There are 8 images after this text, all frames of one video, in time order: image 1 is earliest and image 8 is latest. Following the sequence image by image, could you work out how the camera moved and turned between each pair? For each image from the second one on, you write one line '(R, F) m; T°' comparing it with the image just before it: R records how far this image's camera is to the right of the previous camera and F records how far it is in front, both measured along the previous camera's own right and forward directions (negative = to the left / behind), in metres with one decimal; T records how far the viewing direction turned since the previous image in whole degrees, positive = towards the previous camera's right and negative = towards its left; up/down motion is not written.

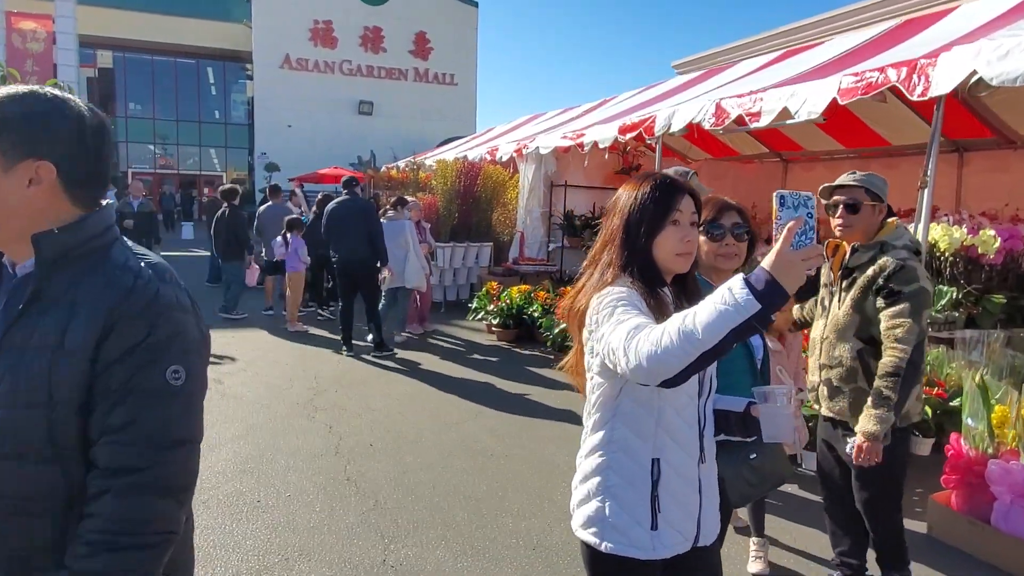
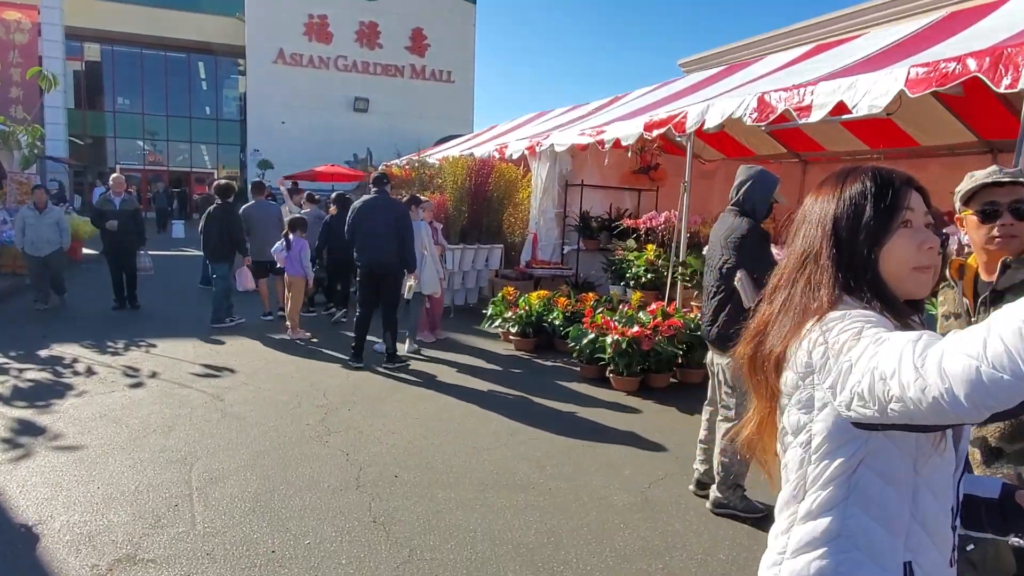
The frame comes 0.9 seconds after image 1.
(-0.3, +0.5) m; +1°
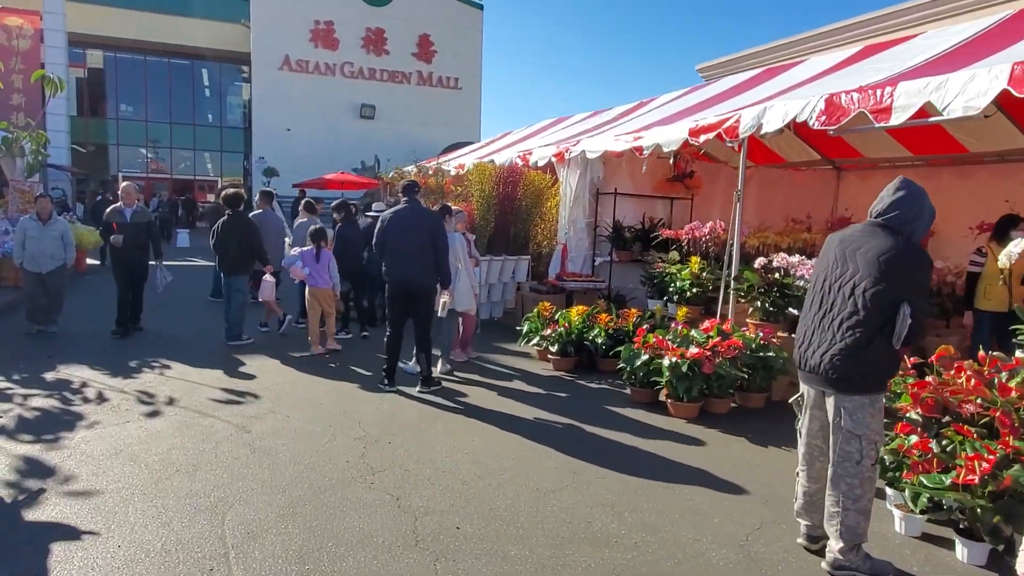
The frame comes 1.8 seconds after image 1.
(-0.4, +0.5) m; 0°
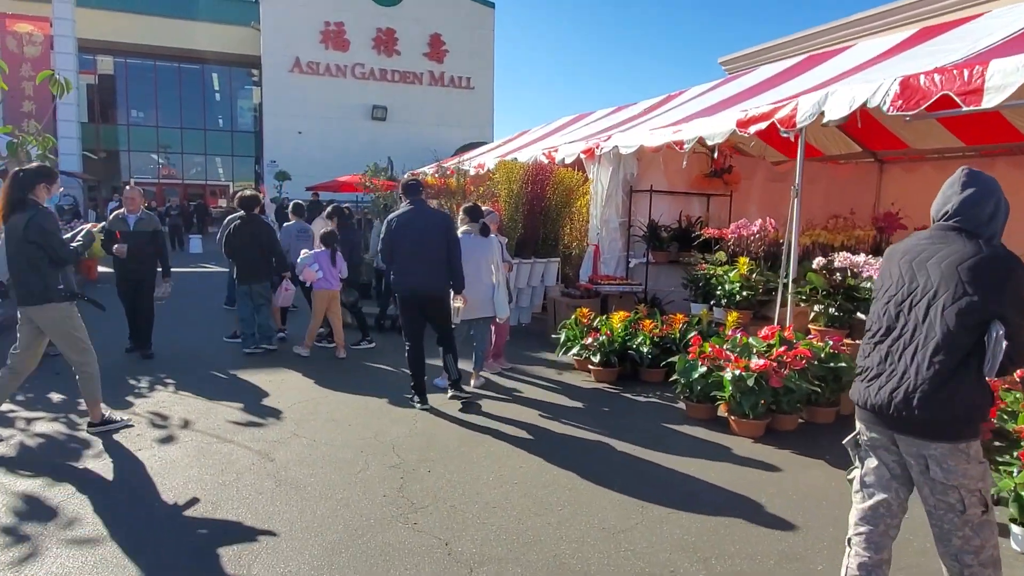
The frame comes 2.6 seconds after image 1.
(-0.2, +0.5) m; -1°
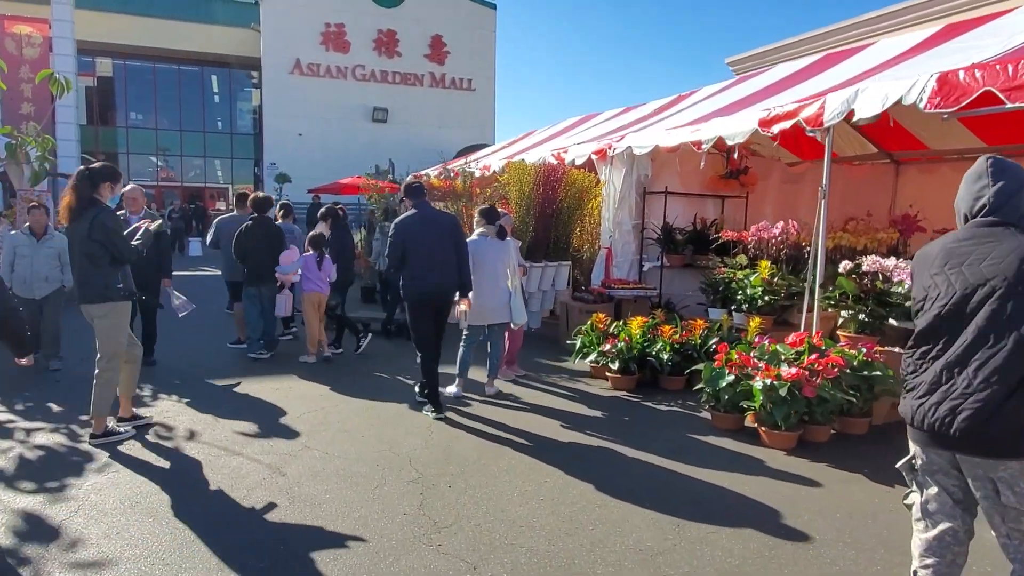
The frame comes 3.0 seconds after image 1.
(-0.2, +0.2) m; 0°
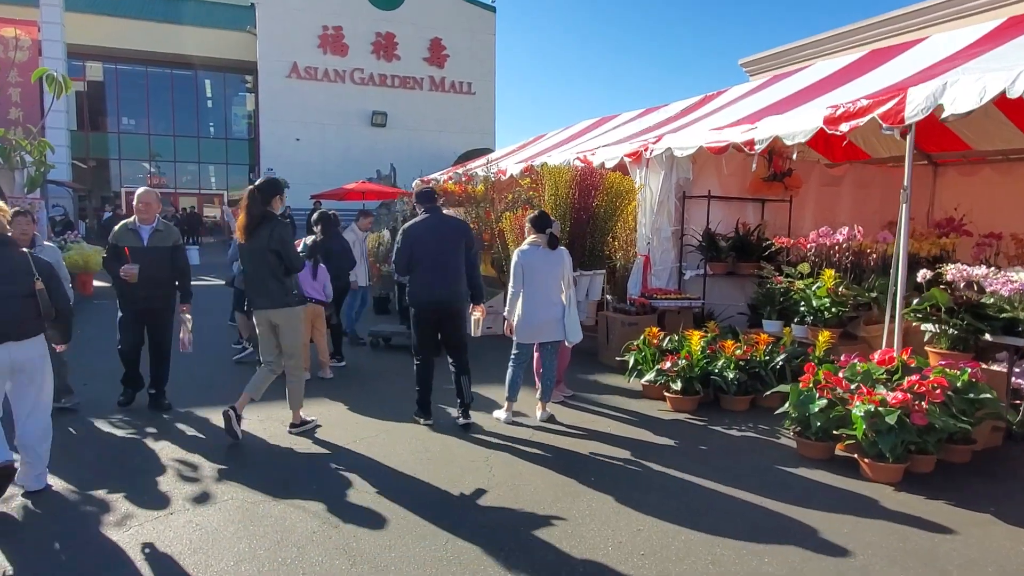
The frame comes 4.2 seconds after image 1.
(-0.5, +0.5) m; +1°
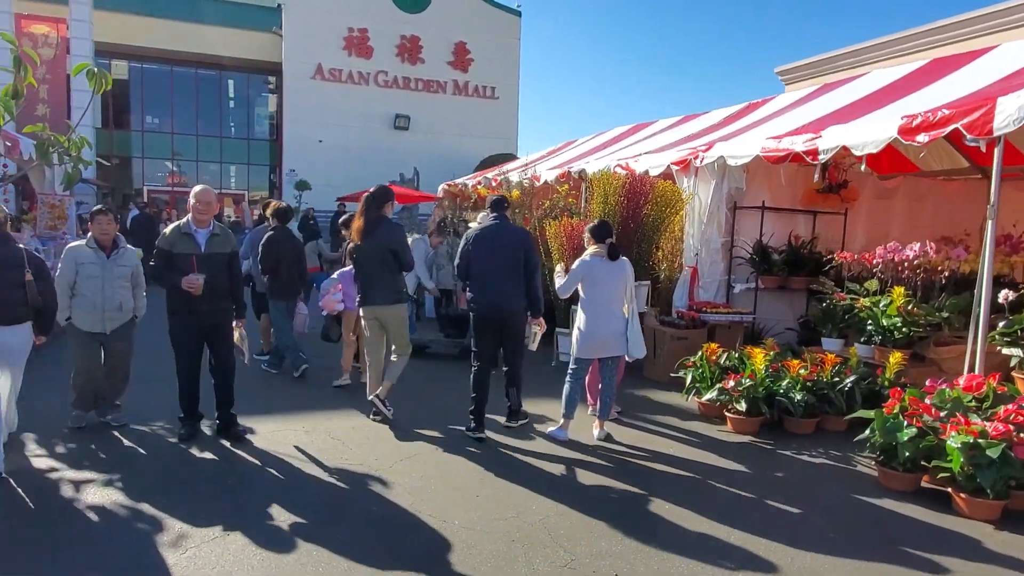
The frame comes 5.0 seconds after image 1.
(-0.4, +0.2) m; -1°
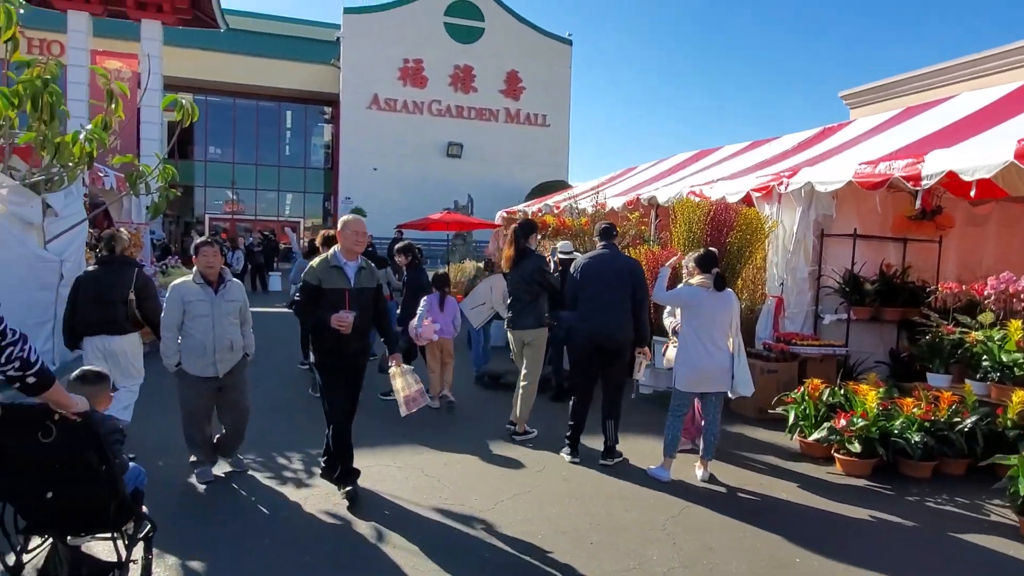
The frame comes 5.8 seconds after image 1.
(-0.4, +0.1) m; -4°
